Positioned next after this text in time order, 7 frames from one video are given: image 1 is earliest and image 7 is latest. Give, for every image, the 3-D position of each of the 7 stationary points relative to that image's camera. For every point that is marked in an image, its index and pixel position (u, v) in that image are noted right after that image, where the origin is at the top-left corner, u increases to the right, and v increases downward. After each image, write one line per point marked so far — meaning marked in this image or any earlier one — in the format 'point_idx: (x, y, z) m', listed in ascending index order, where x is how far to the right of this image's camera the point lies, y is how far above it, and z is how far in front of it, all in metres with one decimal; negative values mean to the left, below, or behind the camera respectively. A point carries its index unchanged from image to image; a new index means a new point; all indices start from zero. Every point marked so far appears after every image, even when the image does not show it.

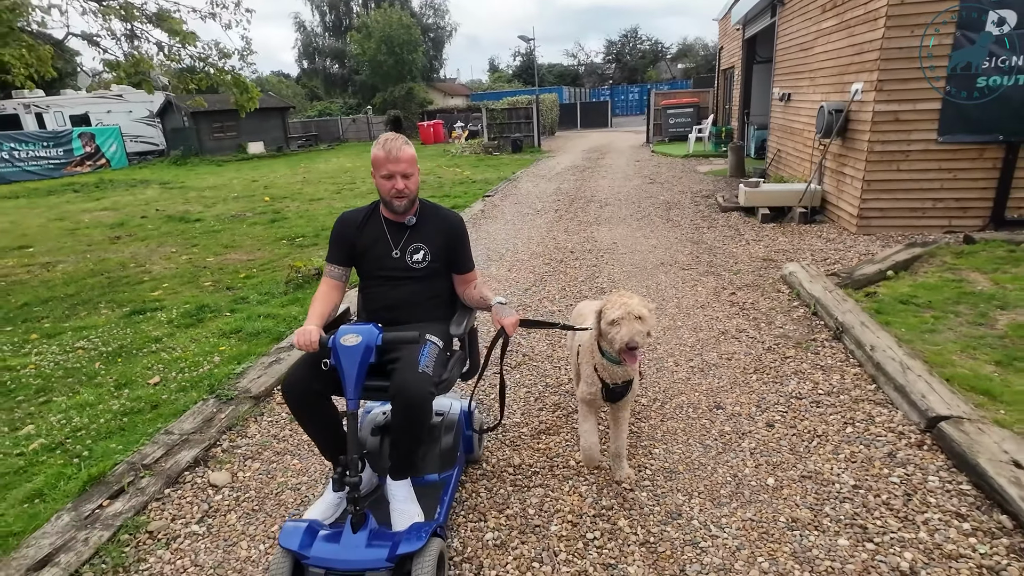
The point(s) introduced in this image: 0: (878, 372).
0: (+2.3, -0.6, +3.6) m
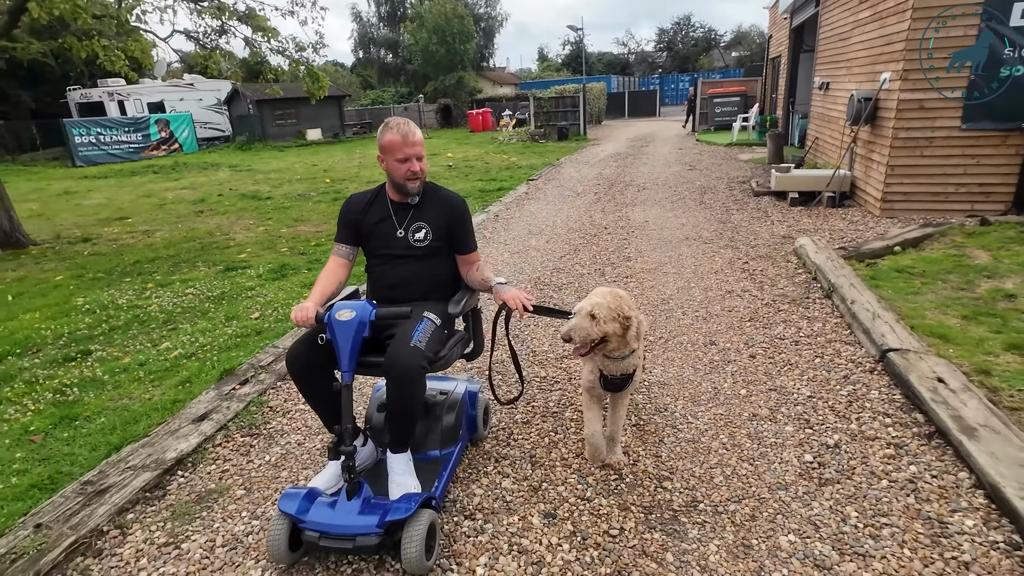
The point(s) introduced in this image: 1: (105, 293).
0: (+2.5, -0.3, +4.2) m
1: (-4.8, -0.1, +6.7) m
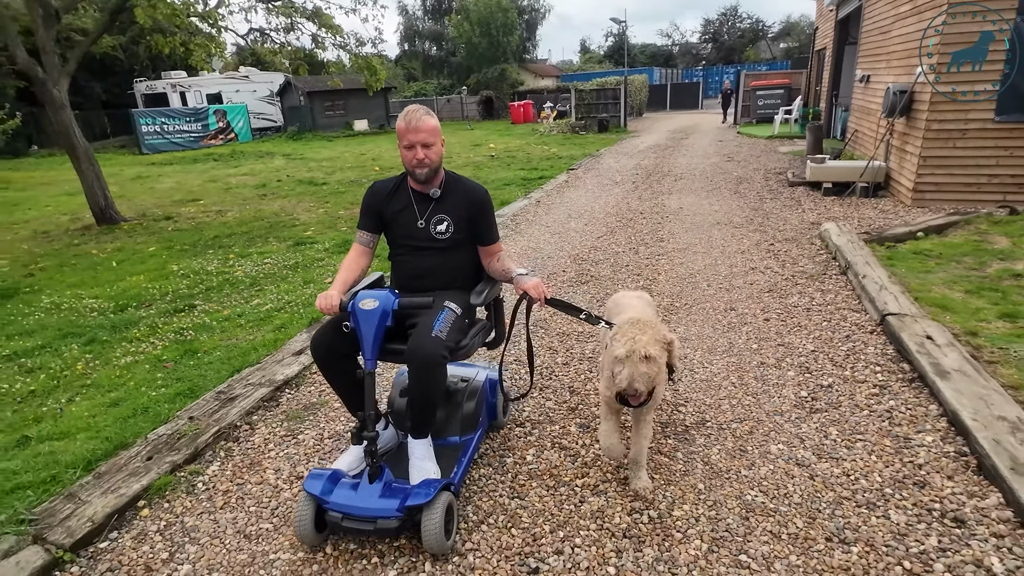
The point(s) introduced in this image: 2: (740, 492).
0: (+2.9, -0.1, +4.7) m
1: (-4.3, +0.4, +7.6) m
2: (+1.0, -0.9, +2.6) m
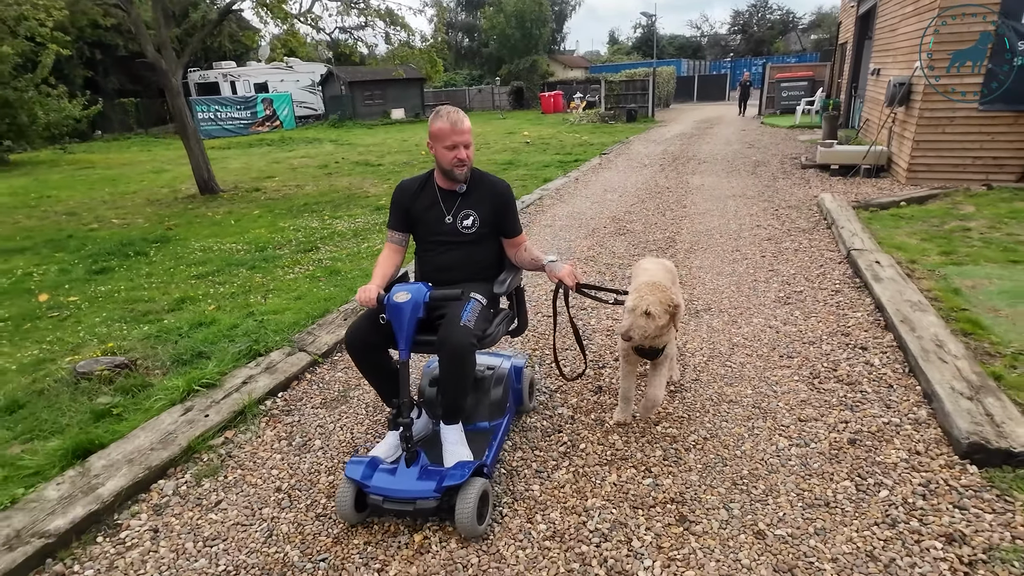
0: (+3.5, +0.5, +6.1) m
1: (-3.5, +1.1, +9.3) m
2: (+1.6, -0.4, +4.1) m
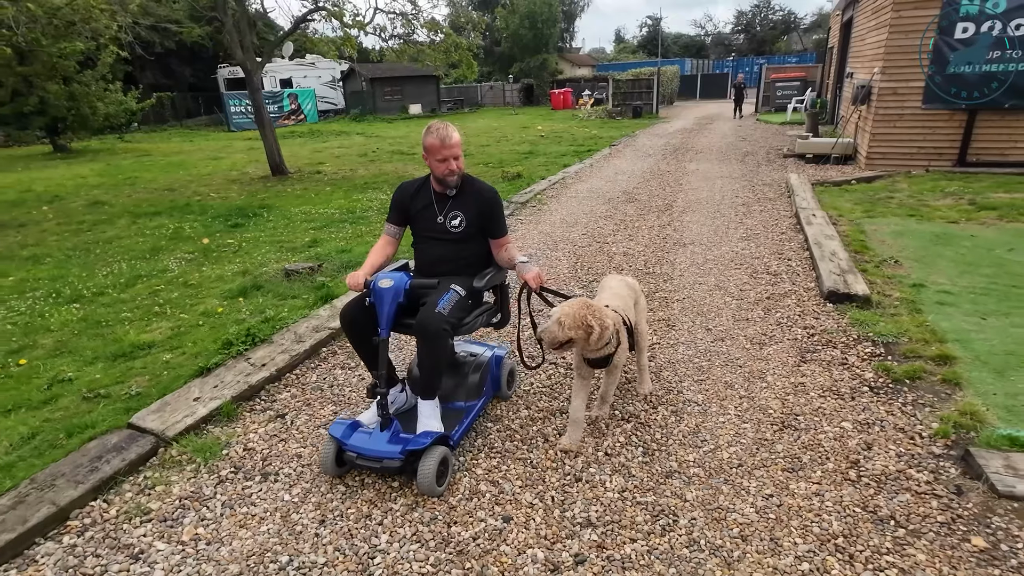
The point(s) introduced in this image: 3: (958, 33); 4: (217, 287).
0: (+4.1, +1.2, +8.2) m
1: (-2.9, +1.9, +11.4) m
2: (+2.1, +0.3, +6.2) m
3: (+7.9, +4.5, +10.1) m
4: (-3.1, 0.0, +5.9) m
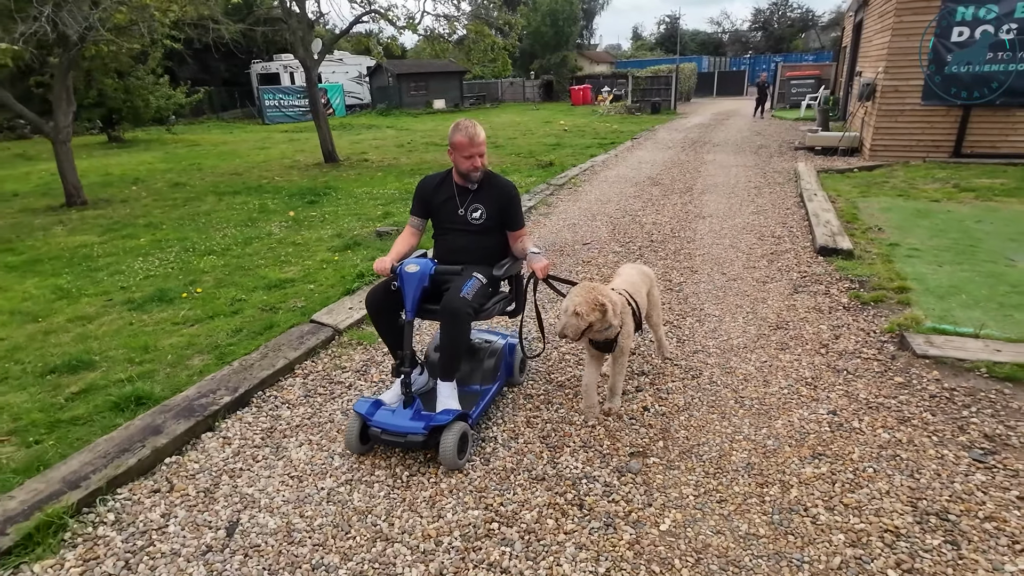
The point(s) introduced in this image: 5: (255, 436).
0: (+4.8, +1.7, +9.4) m
1: (-2.2, +2.5, +12.7) m
2: (+2.8, +0.8, +7.4) m
3: (+8.7, +5.0, +11.2) m
4: (-2.5, +0.6, +7.3) m
5: (-1.5, -0.8, +3.3) m
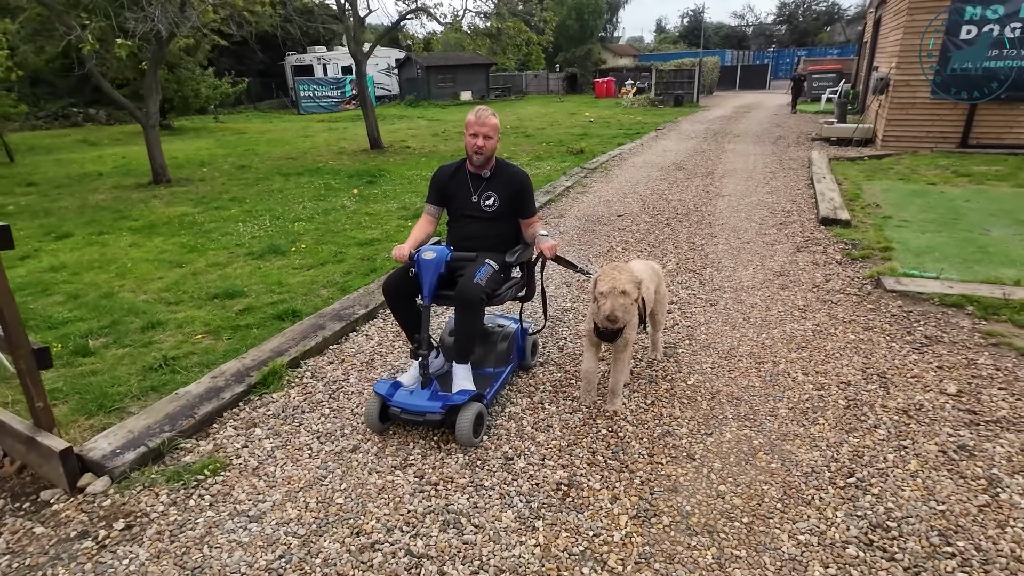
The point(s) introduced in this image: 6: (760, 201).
0: (+5.5, +2.1, +10.4) m
1: (-1.3, +3.1, +13.9) m
2: (+3.4, +1.3, +8.5) m
3: (+9.5, +5.4, +12.0) m
4: (-1.8, +1.1, +8.5) m
5: (-1.0, -0.4, +4.5) m
6: (+3.7, +1.3, +8.5) m
